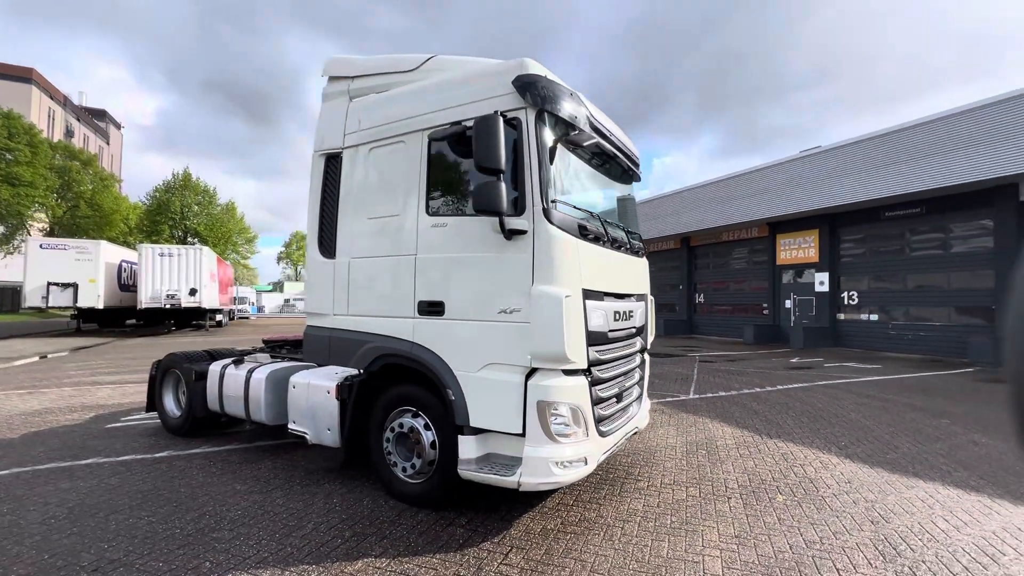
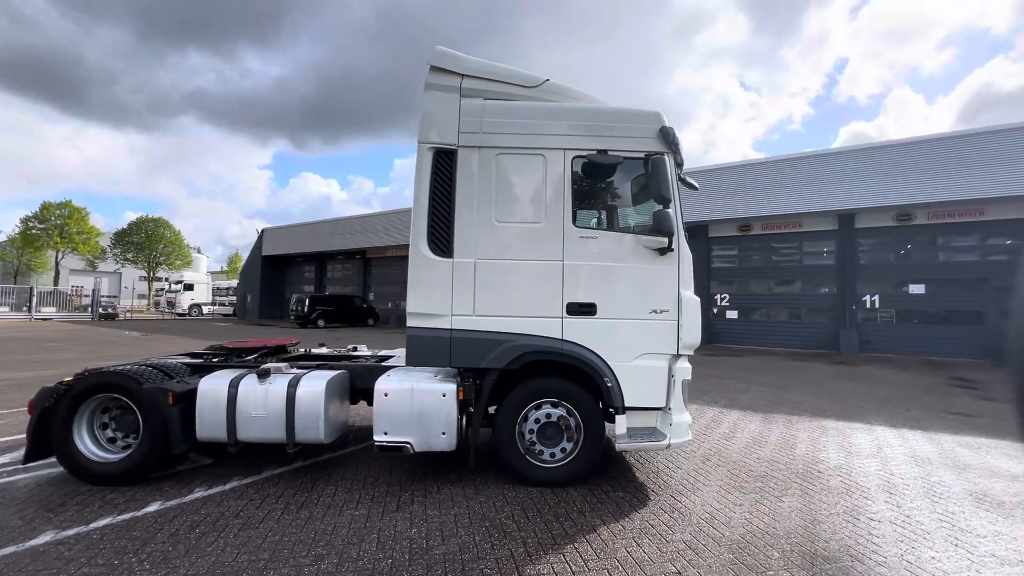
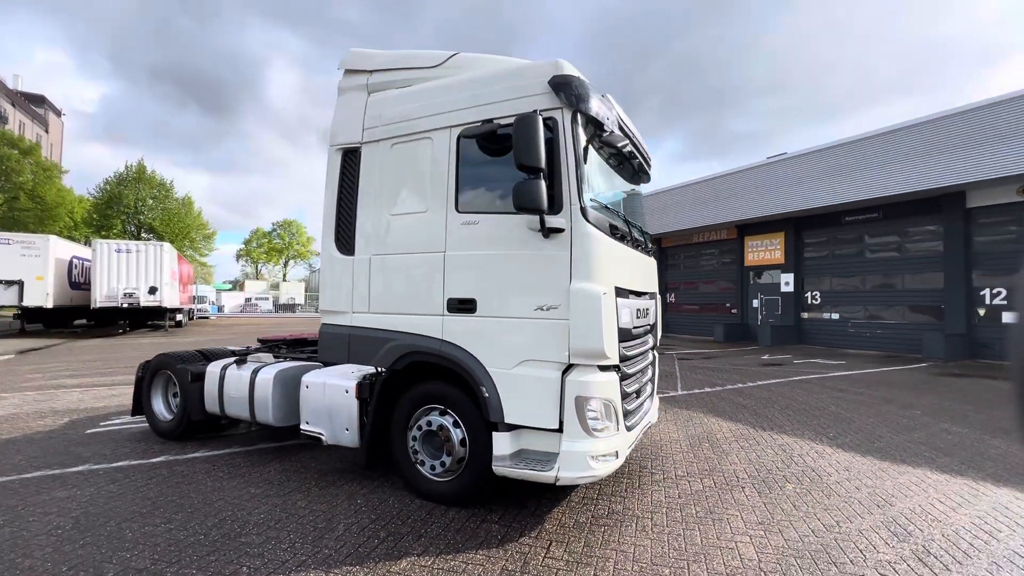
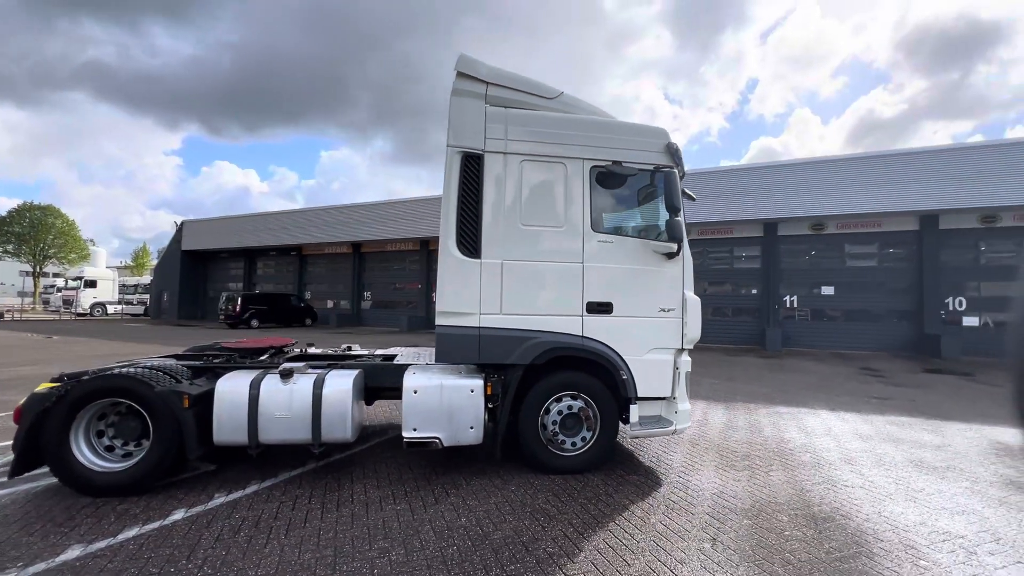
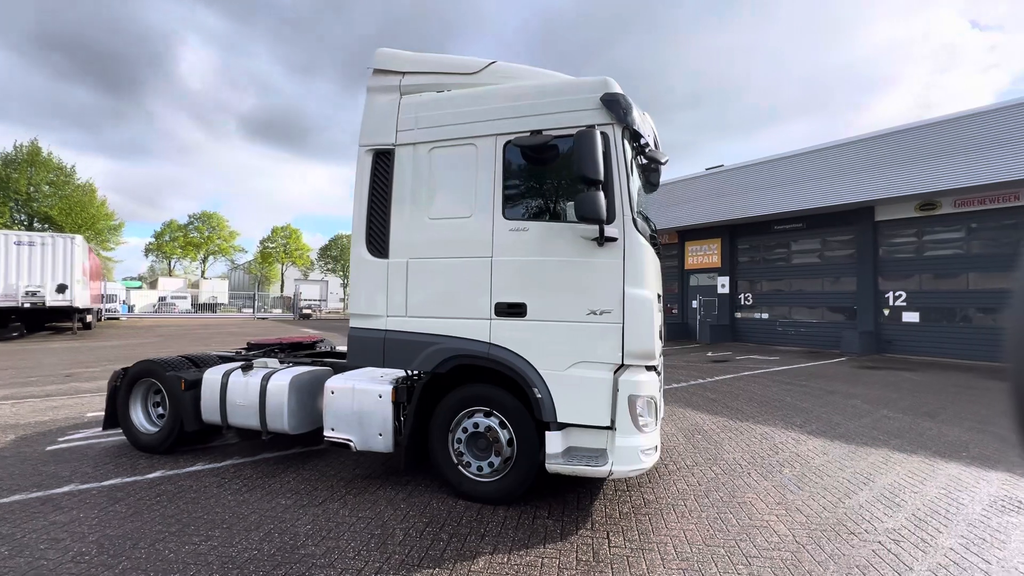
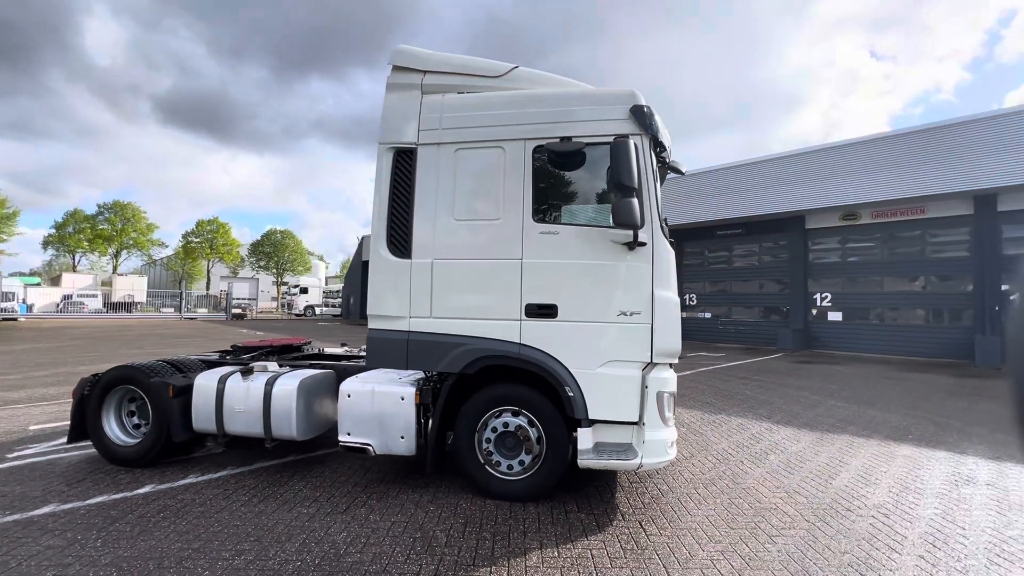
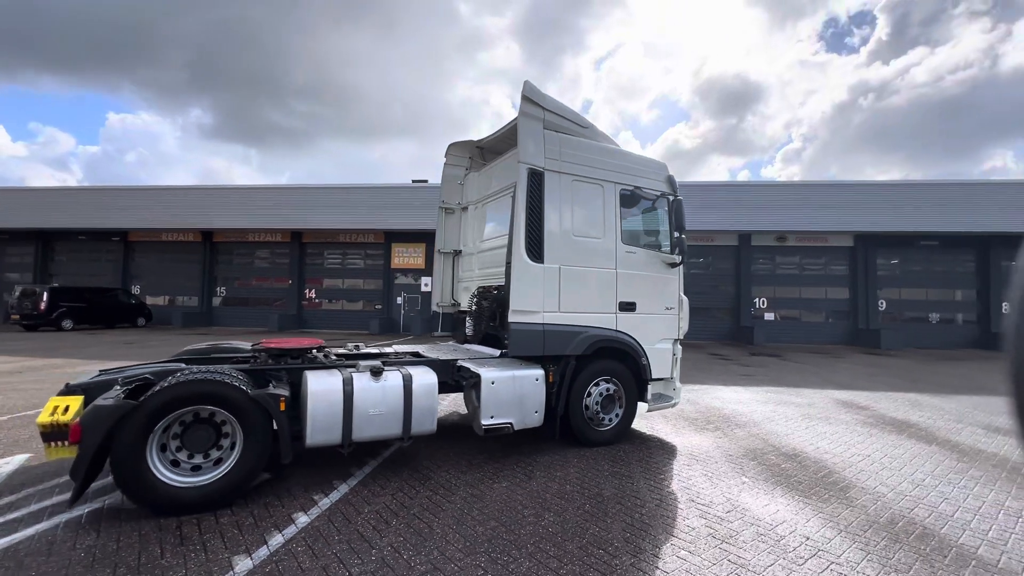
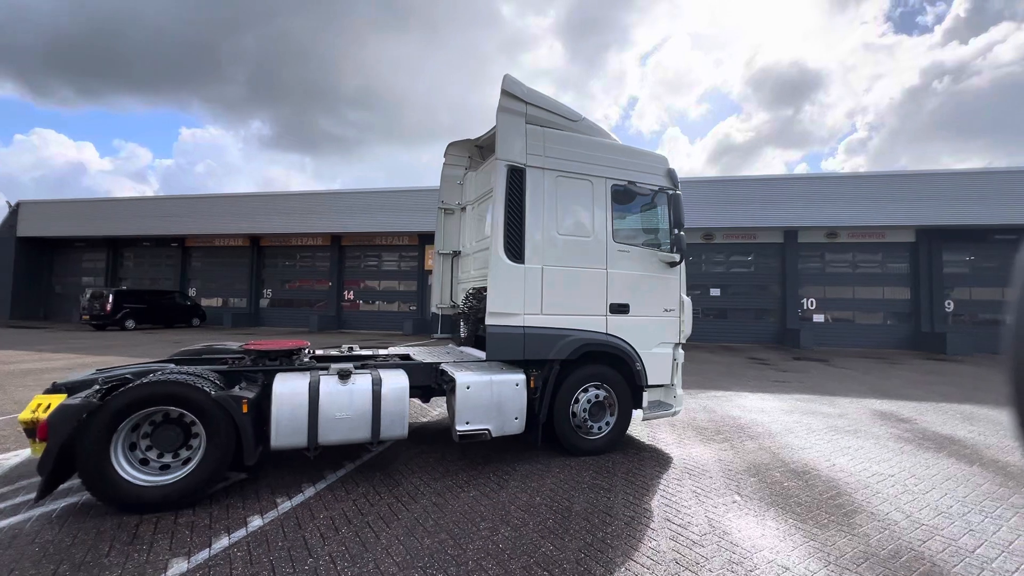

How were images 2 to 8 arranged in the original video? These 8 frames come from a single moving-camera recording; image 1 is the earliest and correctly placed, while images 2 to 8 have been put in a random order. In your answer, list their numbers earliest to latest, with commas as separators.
3, 5, 6, 2, 4, 8, 7
